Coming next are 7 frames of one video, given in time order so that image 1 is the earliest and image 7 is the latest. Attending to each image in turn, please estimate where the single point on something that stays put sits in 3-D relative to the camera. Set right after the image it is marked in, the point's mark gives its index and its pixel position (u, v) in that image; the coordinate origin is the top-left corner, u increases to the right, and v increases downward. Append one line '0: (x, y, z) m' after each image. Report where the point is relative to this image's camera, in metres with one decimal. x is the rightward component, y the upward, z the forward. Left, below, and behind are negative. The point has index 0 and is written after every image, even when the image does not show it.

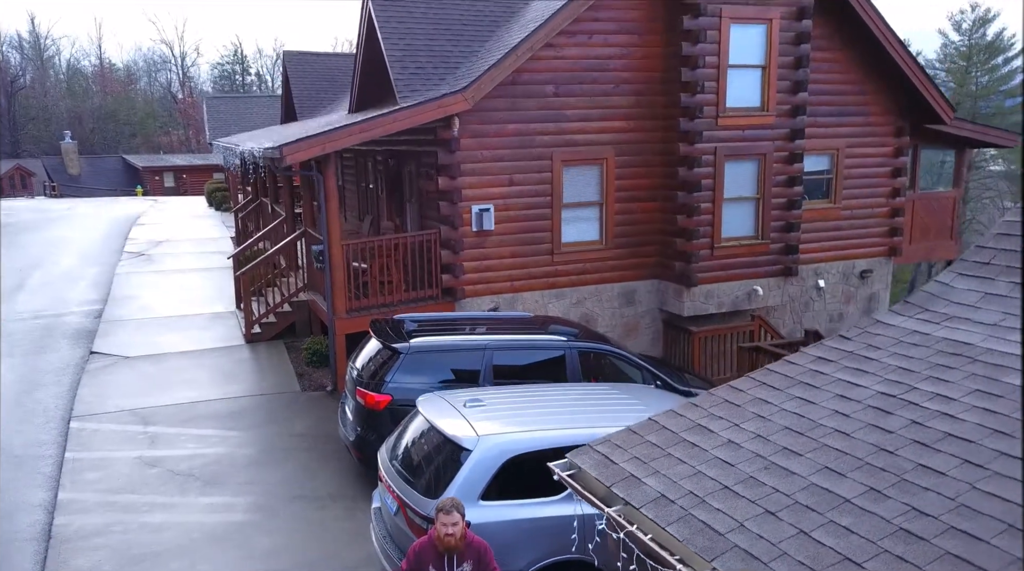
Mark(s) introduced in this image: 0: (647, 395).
0: (+1.1, -0.9, +6.7) m
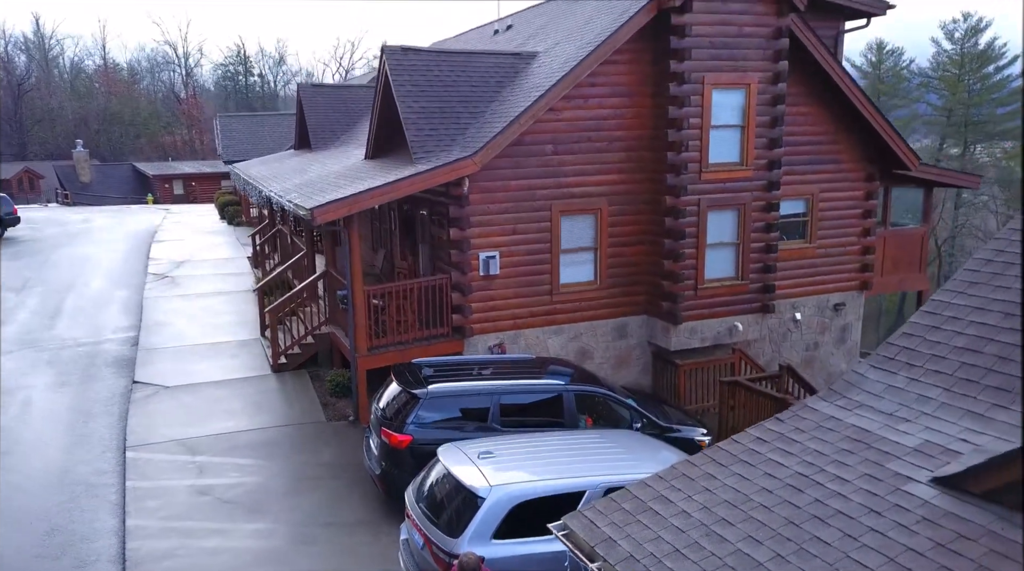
0: (+1.1, -1.5, +7.9) m
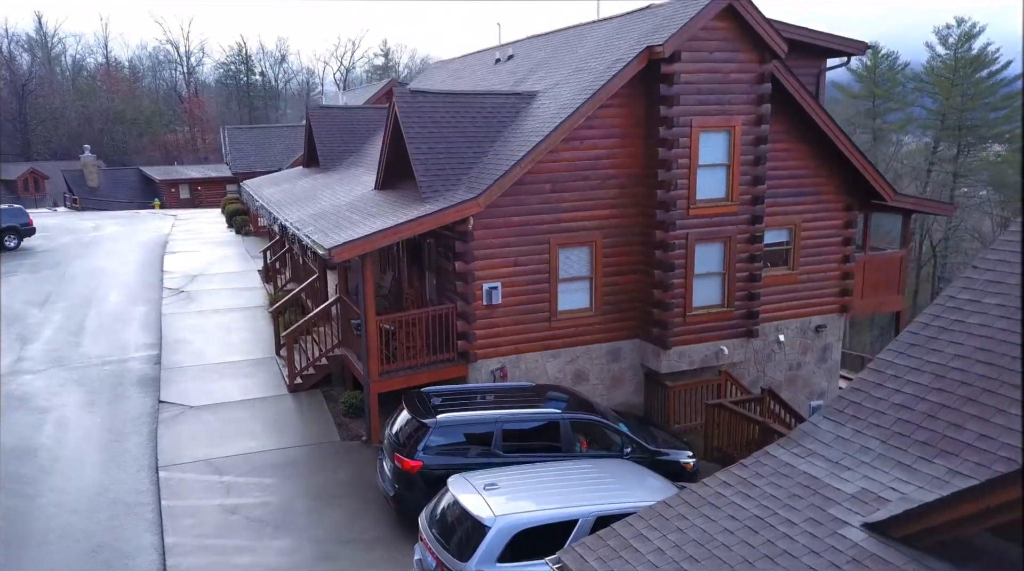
0: (+1.2, -2.0, +8.8) m
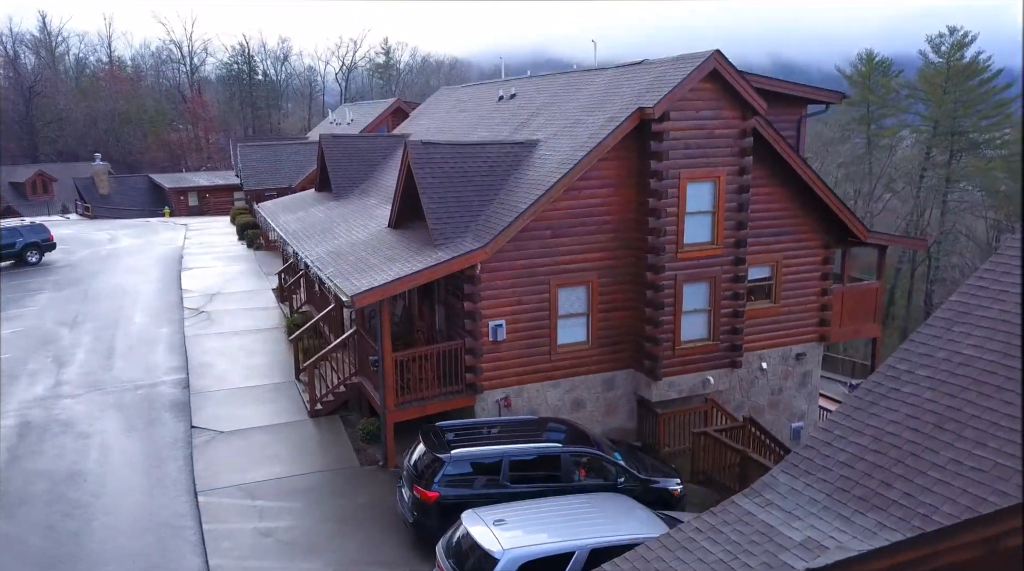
0: (+1.2, -2.6, +10.0) m
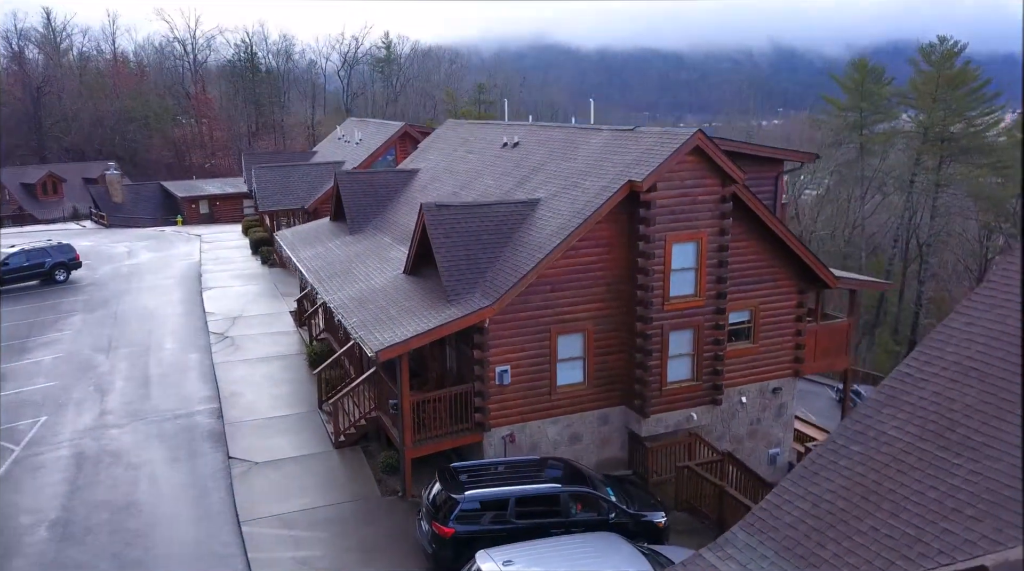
0: (+1.3, -3.6, +11.7) m
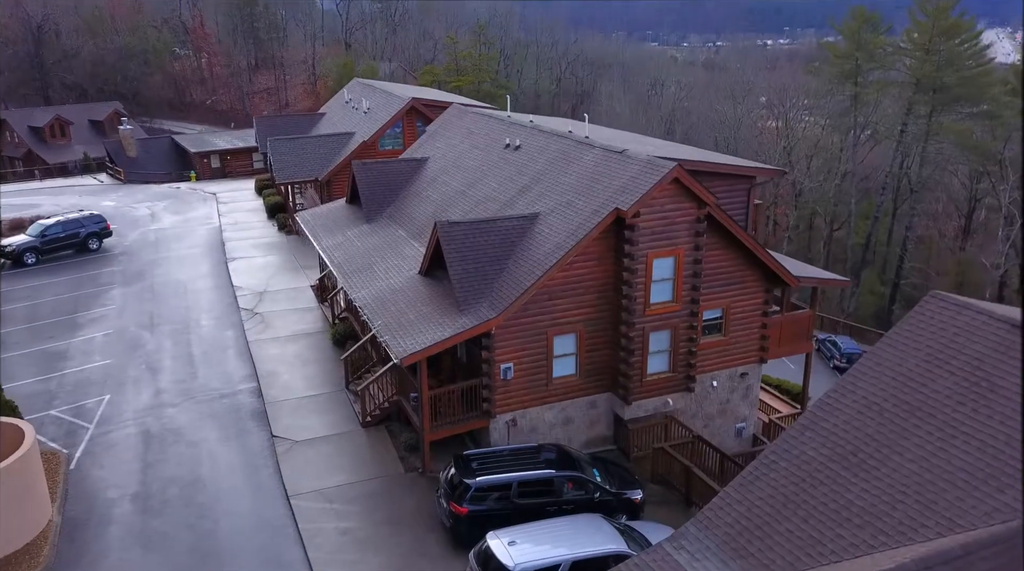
0: (+1.4, -4.1, +14.6) m
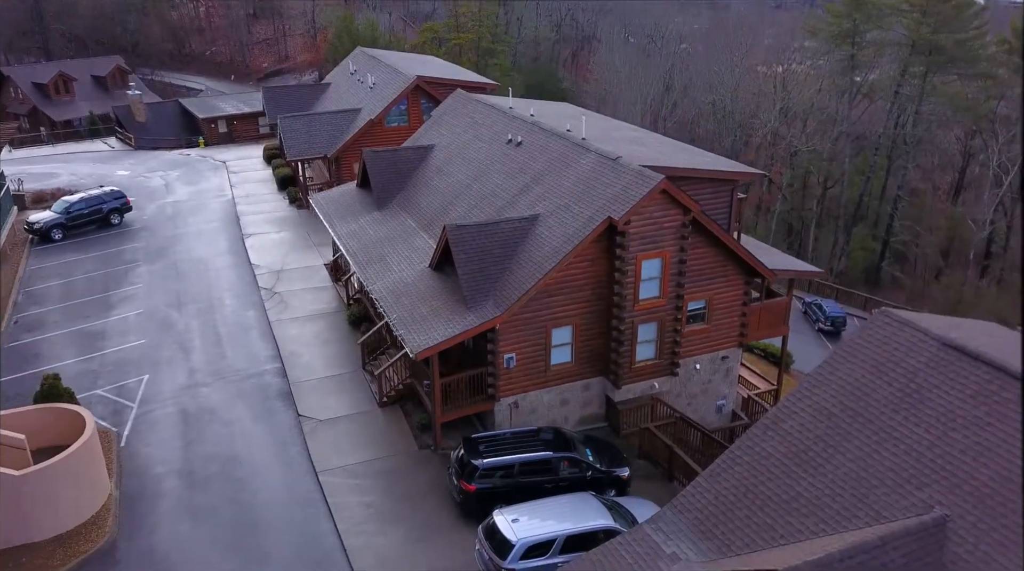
0: (+1.4, -4.3, +16.9) m
